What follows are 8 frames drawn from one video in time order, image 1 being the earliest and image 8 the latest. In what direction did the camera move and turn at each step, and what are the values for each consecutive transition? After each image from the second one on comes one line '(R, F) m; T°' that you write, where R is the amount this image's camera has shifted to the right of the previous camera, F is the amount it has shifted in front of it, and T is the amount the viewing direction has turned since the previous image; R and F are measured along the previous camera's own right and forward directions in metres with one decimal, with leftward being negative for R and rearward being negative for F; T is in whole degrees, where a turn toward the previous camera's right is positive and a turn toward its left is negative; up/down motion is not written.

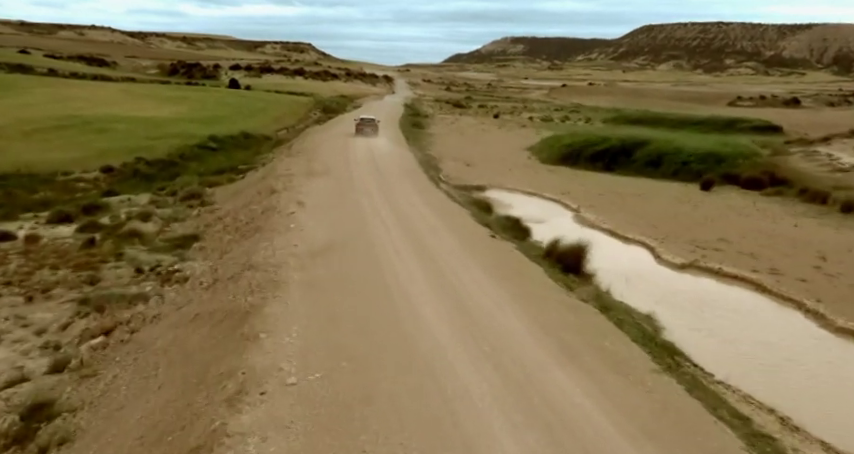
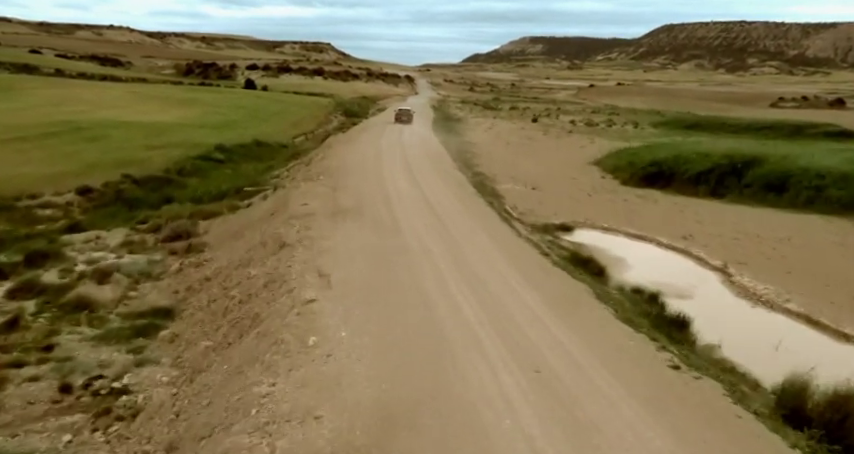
(-1.5, +6.6) m; -2°
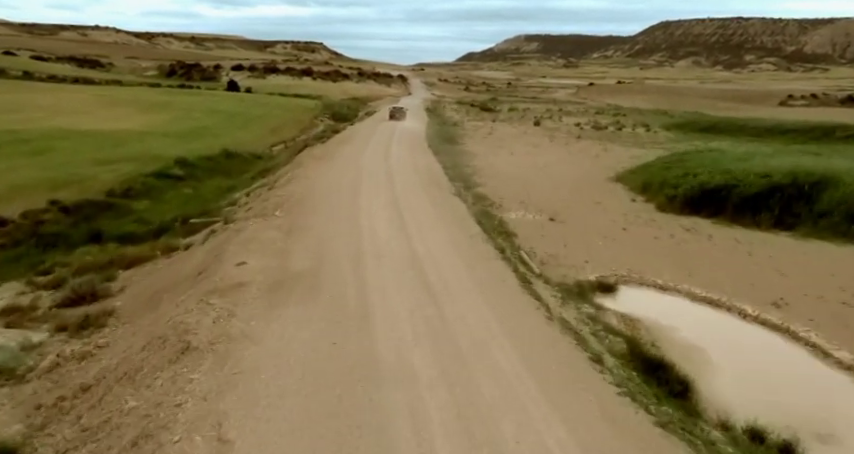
(+0.2, +5.0) m; 0°
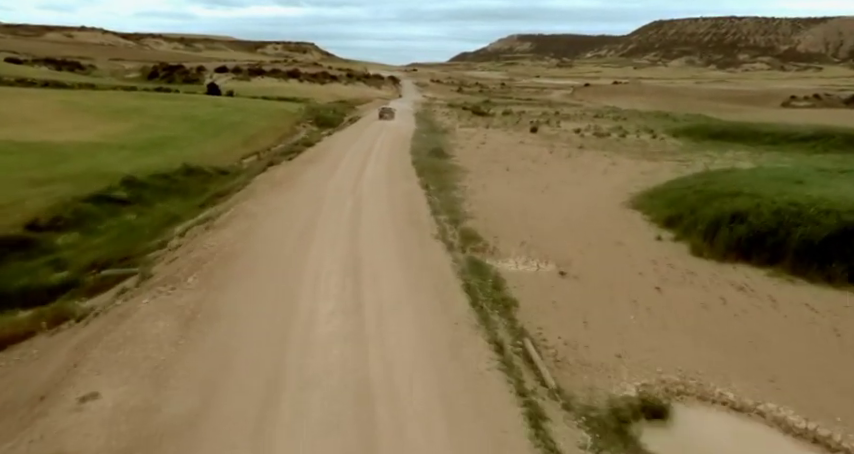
(+0.5, +4.4) m; +1°
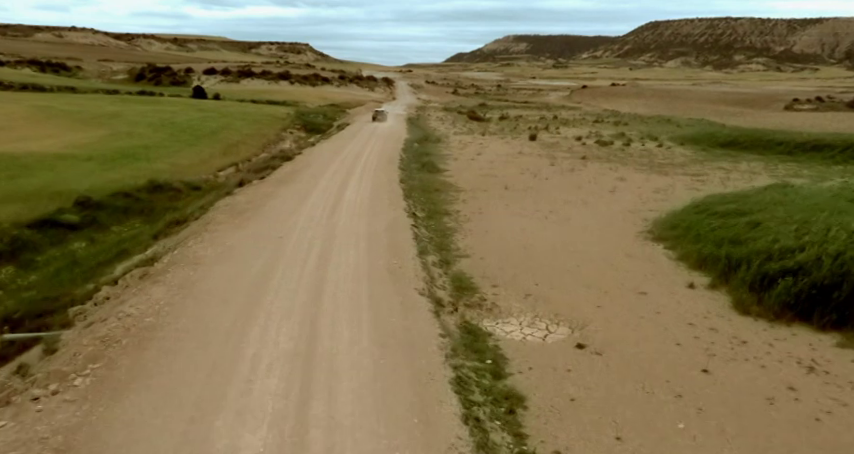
(+0.3, +3.1) m; 0°
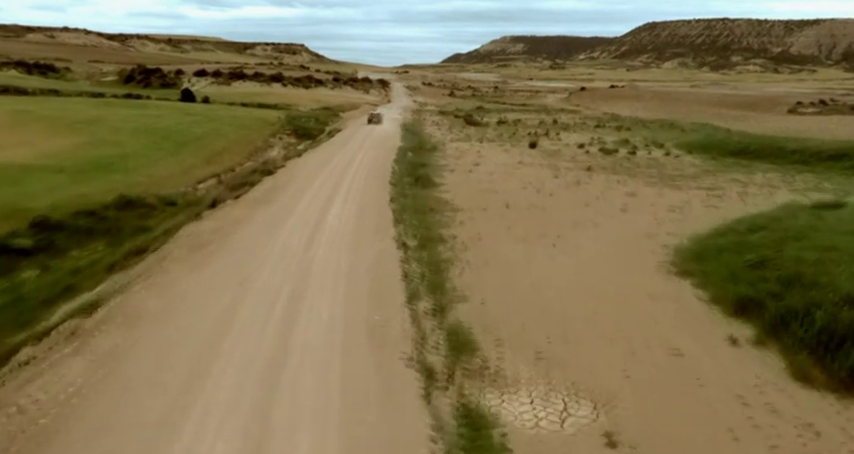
(+0.1, +2.5) m; 0°
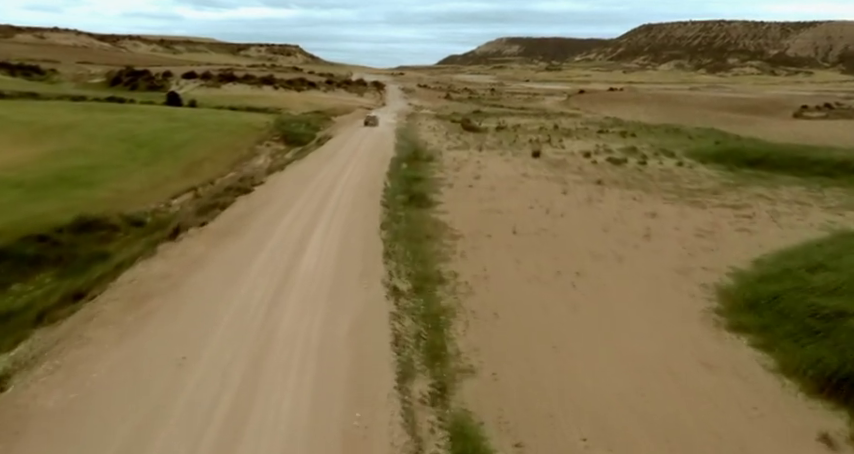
(0.0, +3.1) m; 0°
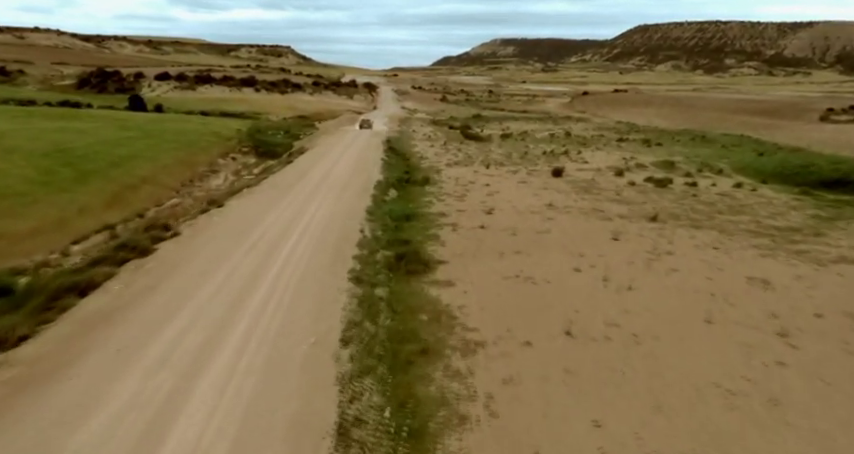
(0.0, +8.8) m; 0°
